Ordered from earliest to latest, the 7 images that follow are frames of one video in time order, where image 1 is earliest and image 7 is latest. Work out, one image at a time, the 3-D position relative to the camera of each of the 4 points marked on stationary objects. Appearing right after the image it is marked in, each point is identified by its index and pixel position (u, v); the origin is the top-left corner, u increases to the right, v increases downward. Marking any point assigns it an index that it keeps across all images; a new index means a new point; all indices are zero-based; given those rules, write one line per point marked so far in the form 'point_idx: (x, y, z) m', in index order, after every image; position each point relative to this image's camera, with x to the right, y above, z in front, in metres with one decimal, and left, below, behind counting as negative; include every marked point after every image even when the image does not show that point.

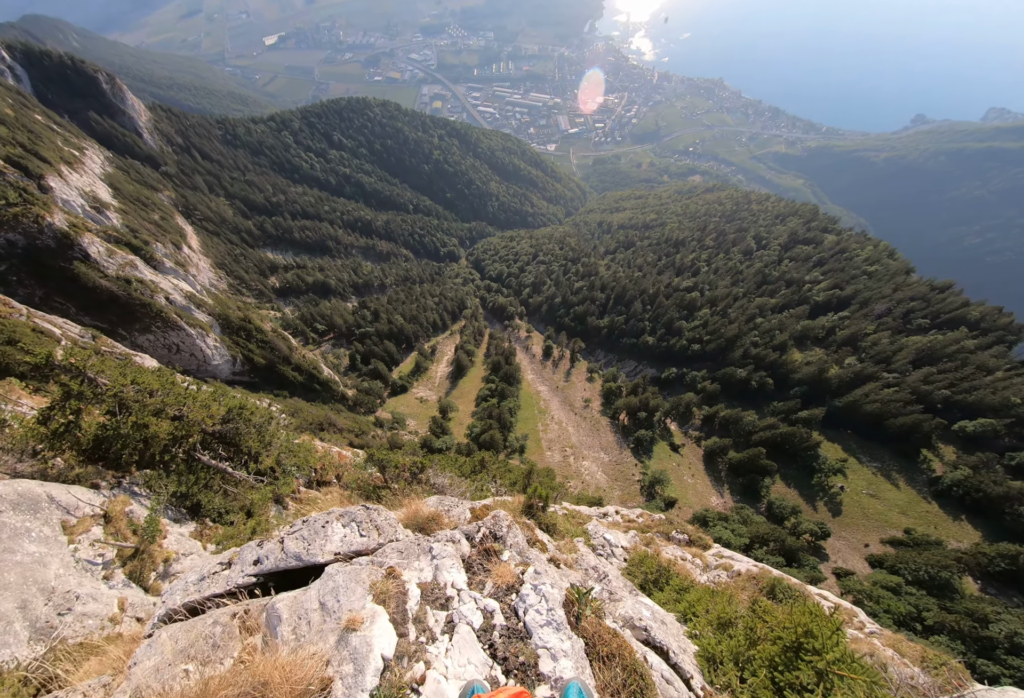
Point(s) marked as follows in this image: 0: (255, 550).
0: (-6.8, -5.3, +11.0) m
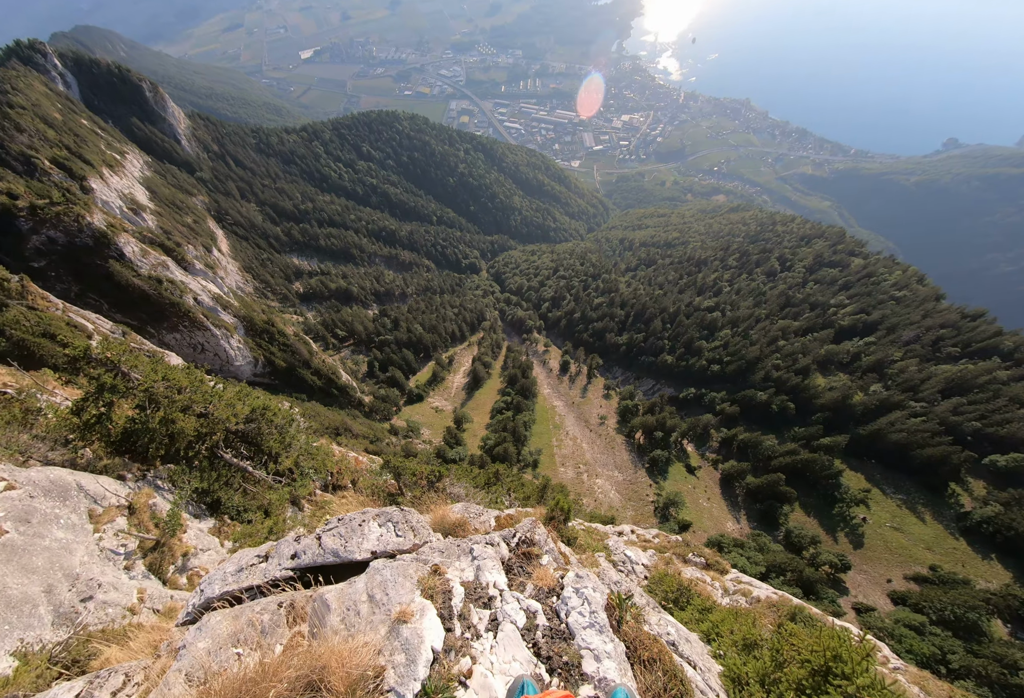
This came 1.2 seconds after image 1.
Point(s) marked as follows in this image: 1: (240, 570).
0: (-6.0, -5.4, +11.5) m
1: (-7.1, -5.8, +11.1) m
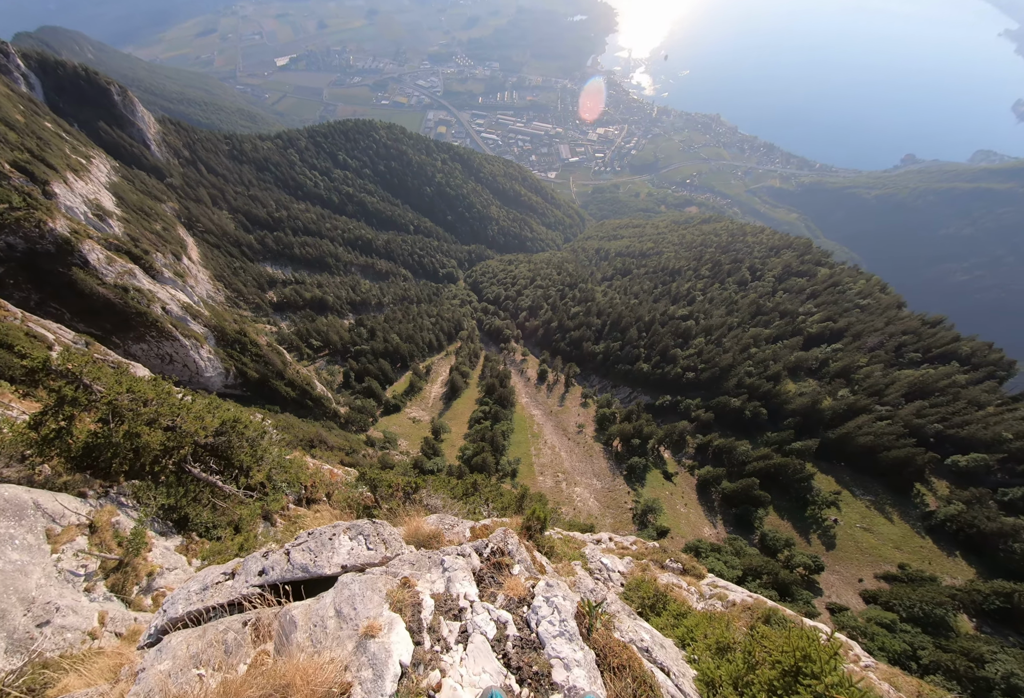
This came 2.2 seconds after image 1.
0: (-6.7, -5.7, +11.1) m
1: (-7.8, -6.1, +10.6) m
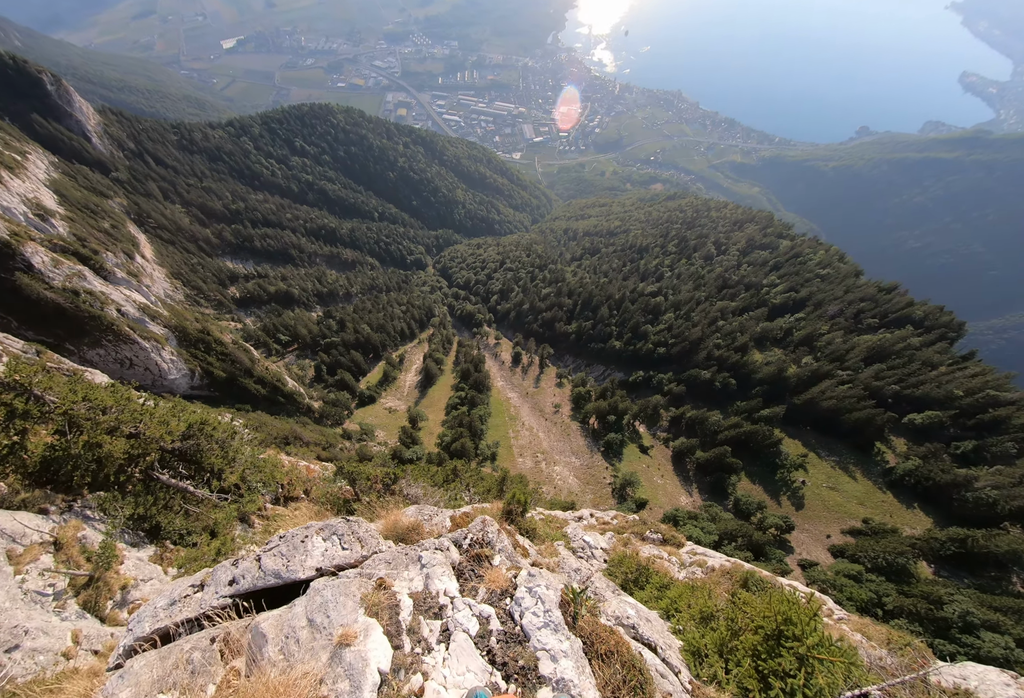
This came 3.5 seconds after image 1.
0: (-7.1, -5.6, +10.5) m
1: (-8.2, -6.1, +10.0) m
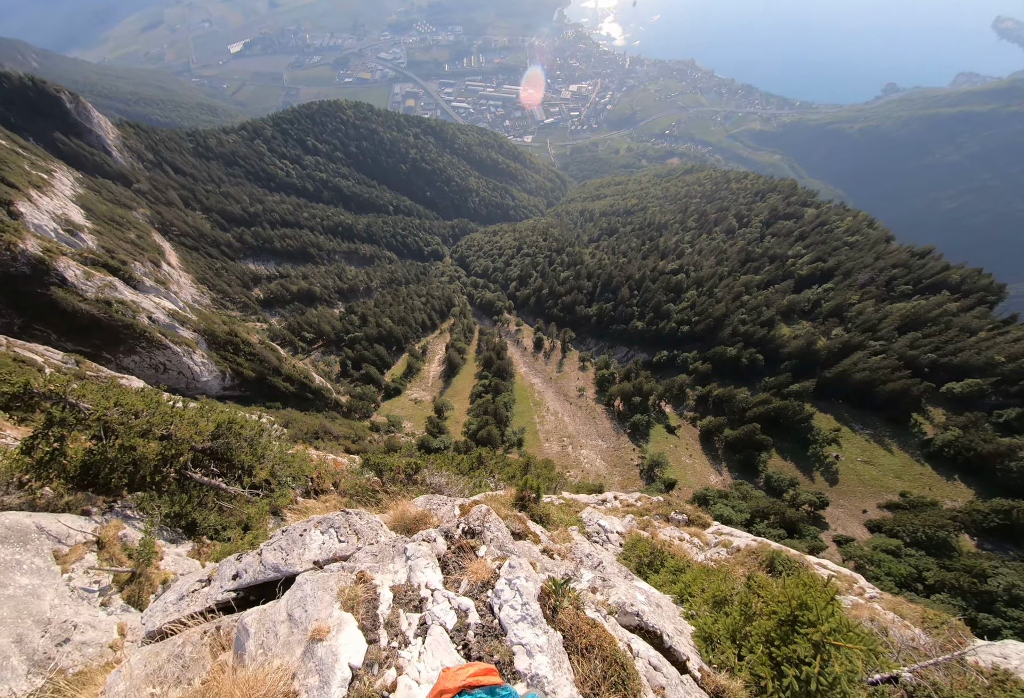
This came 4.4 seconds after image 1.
0: (-7.2, -5.5, +10.6) m
1: (-8.2, -6.1, +10.1) m
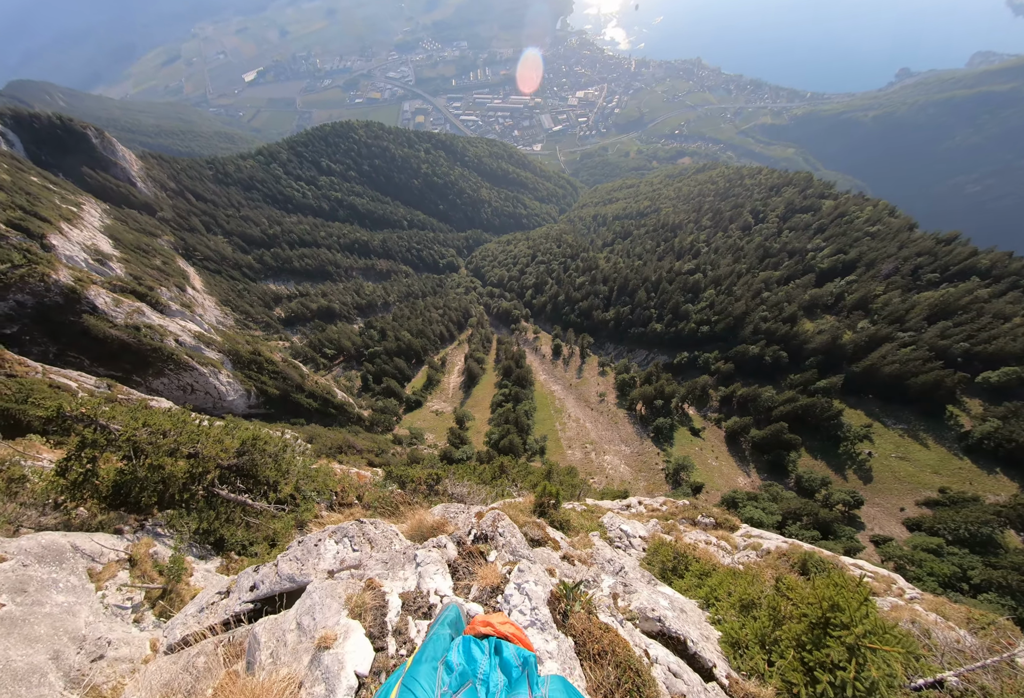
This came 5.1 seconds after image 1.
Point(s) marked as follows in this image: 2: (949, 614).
0: (-6.8, -5.9, +10.6) m
1: (-7.8, -6.5, +10.2) m
2: (+19.3, -11.7, +18.4) m
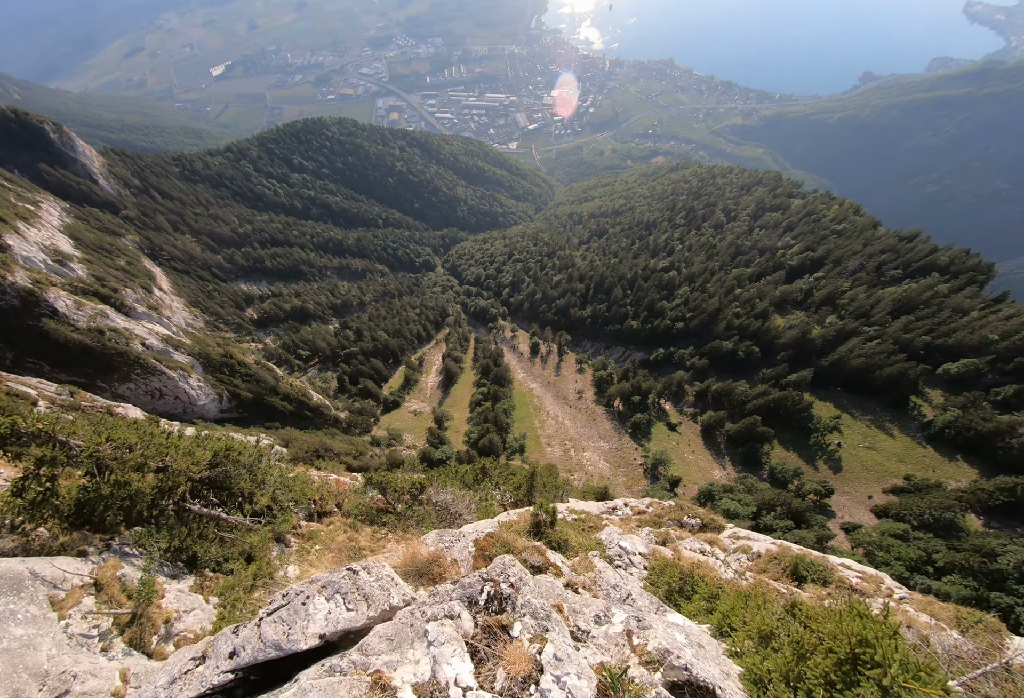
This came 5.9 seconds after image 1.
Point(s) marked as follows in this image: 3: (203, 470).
0: (-6.5, -6.7, +9.5) m
1: (-7.5, -7.3, +9.0) m
2: (+19.3, -12.1, +18.5) m
3: (-13.8, -5.8, +17.3) m
